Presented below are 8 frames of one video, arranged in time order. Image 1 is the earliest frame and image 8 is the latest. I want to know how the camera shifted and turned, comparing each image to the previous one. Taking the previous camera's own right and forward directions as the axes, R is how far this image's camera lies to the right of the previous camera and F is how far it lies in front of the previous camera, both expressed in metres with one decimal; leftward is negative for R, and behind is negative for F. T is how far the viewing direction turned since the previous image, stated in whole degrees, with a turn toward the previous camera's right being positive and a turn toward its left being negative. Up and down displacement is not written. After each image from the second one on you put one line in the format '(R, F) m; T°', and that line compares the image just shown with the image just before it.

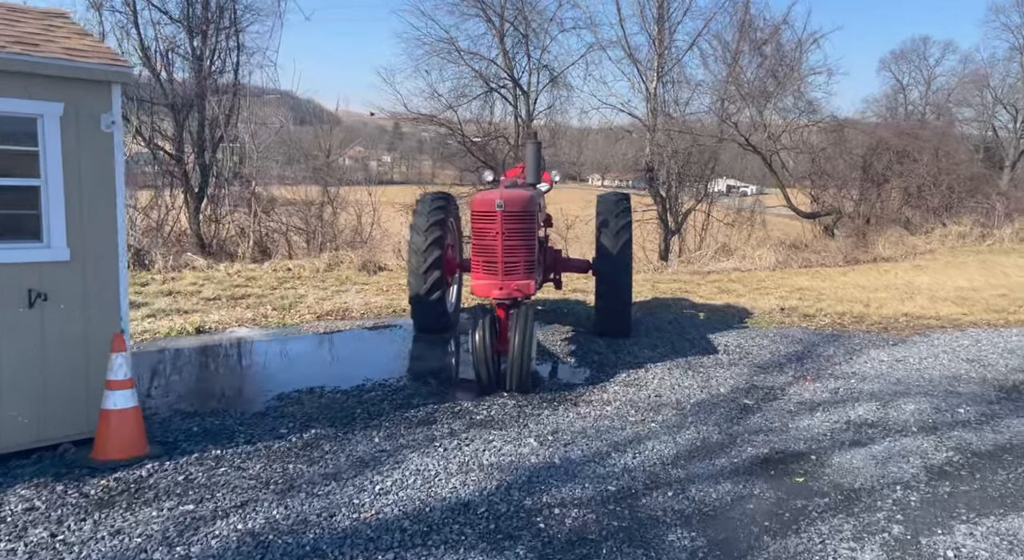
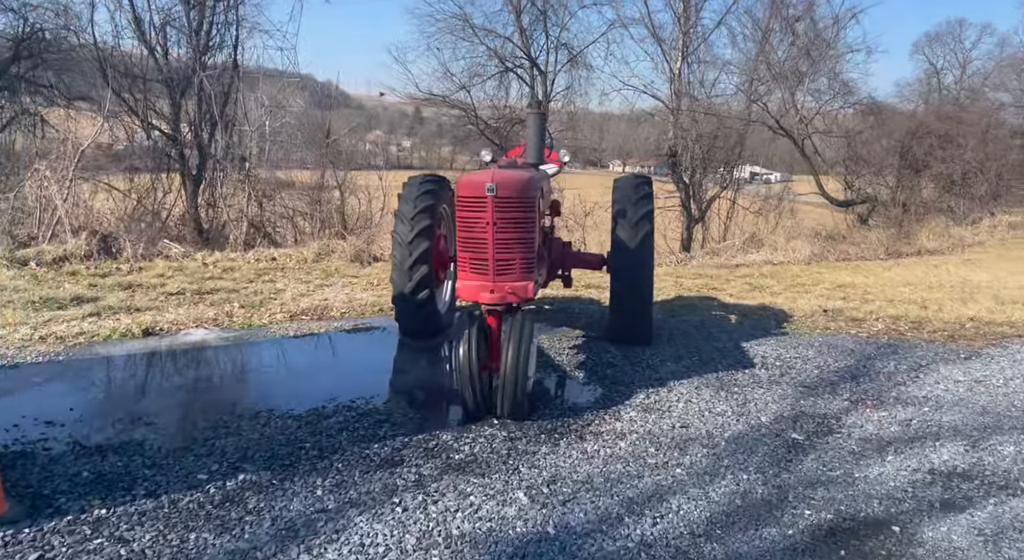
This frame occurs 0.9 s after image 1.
(+0.2, +1.2) m; -1°
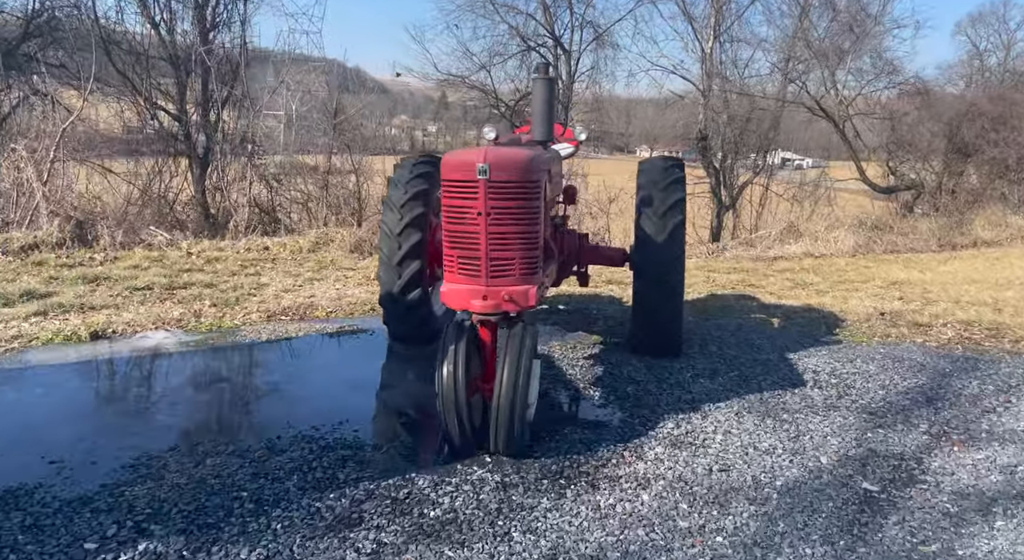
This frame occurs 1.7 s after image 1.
(+0.1, +1.0) m; -2°
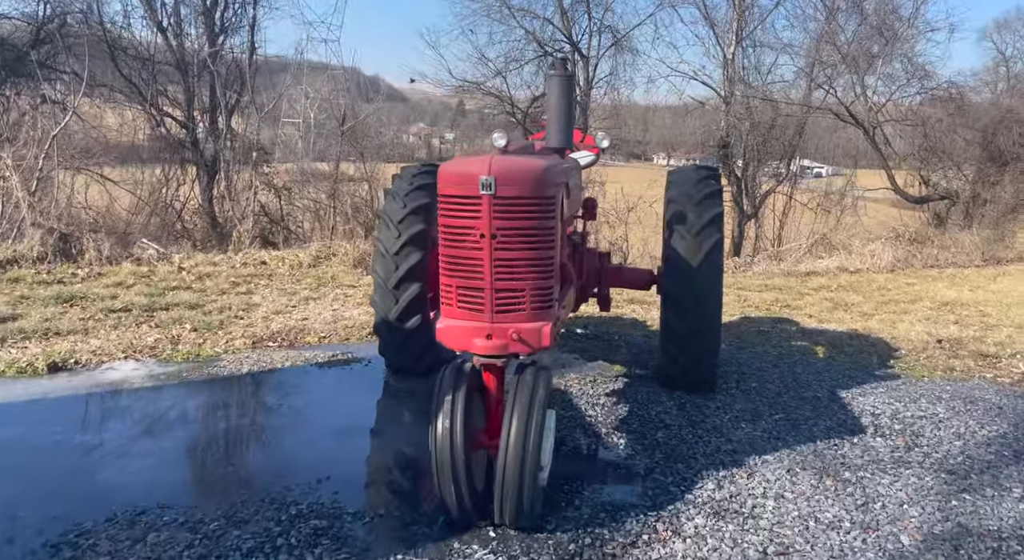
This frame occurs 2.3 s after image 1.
(0.0, +0.7) m; -1°
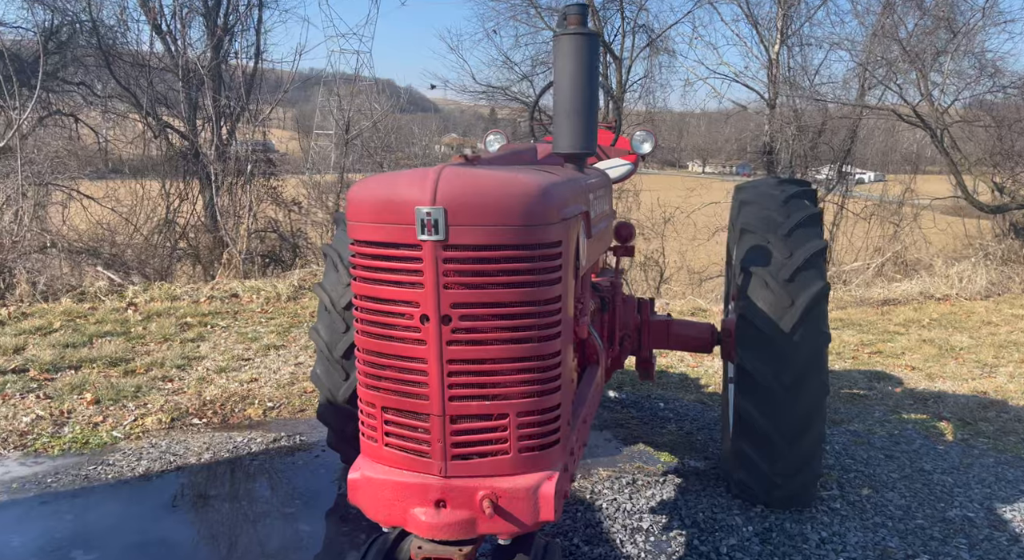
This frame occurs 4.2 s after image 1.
(+0.1, +1.6) m; -2°
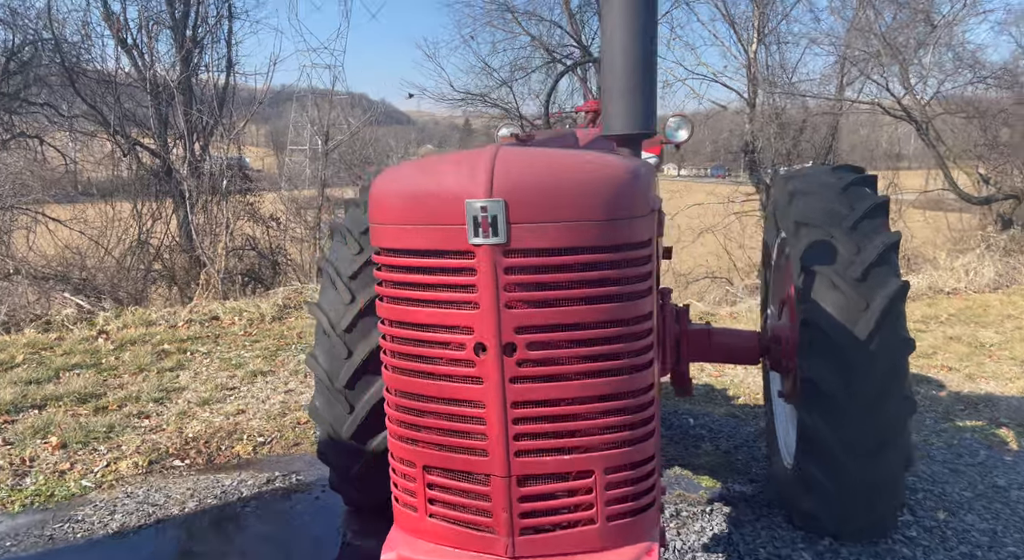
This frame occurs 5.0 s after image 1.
(-0.2, +0.5) m; +1°
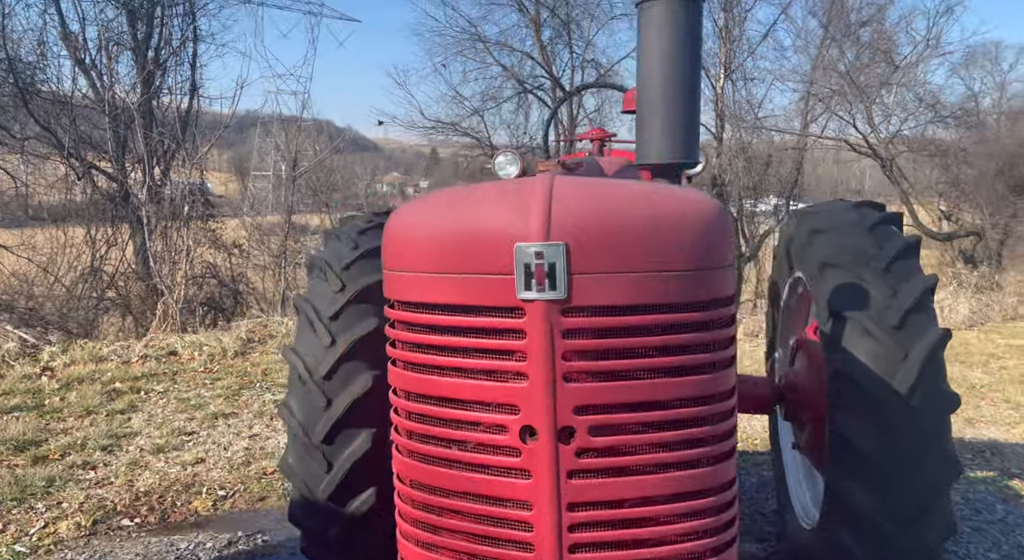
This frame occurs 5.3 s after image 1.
(-0.1, +0.3) m; +2°
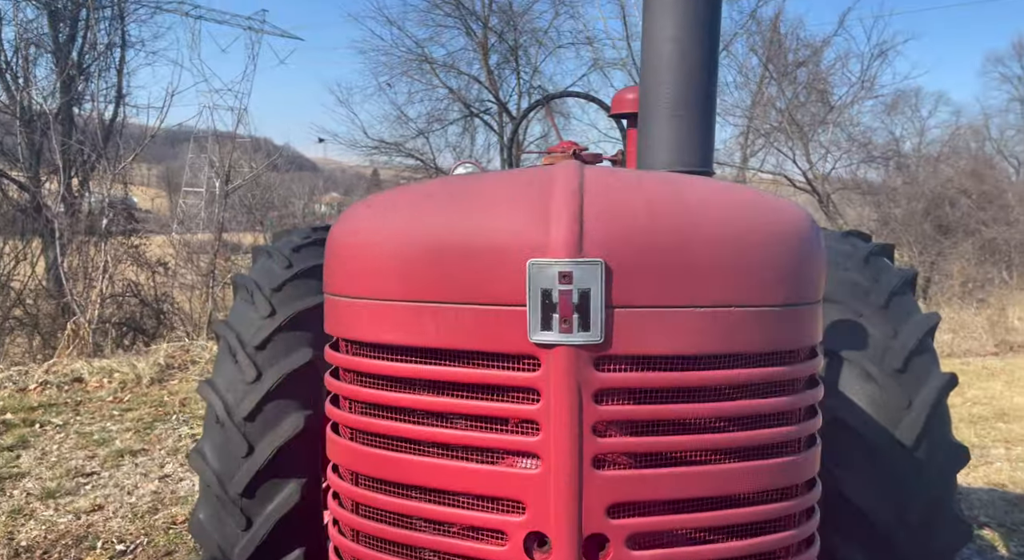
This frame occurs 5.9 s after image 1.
(-0.1, +0.3) m; +4°
